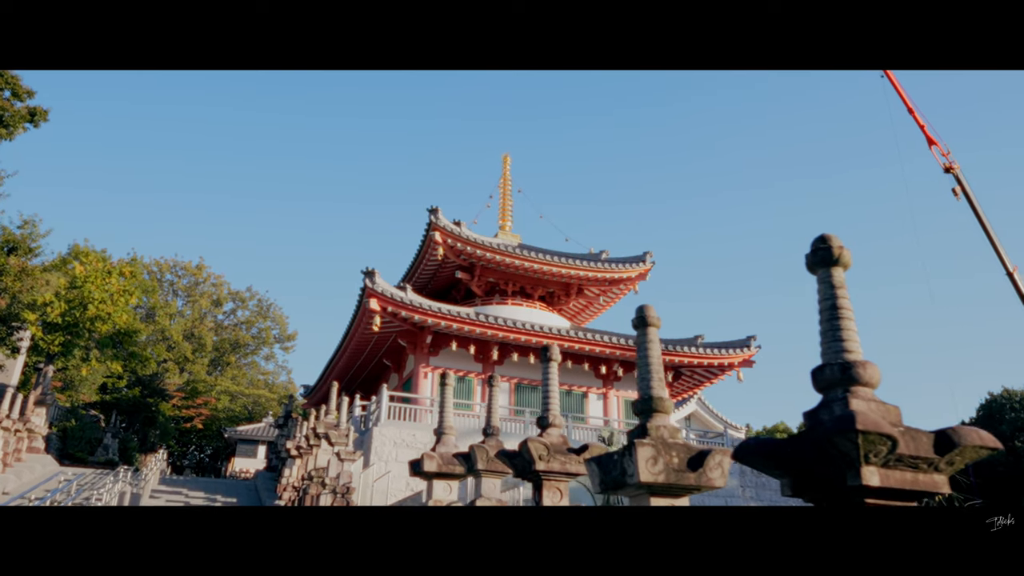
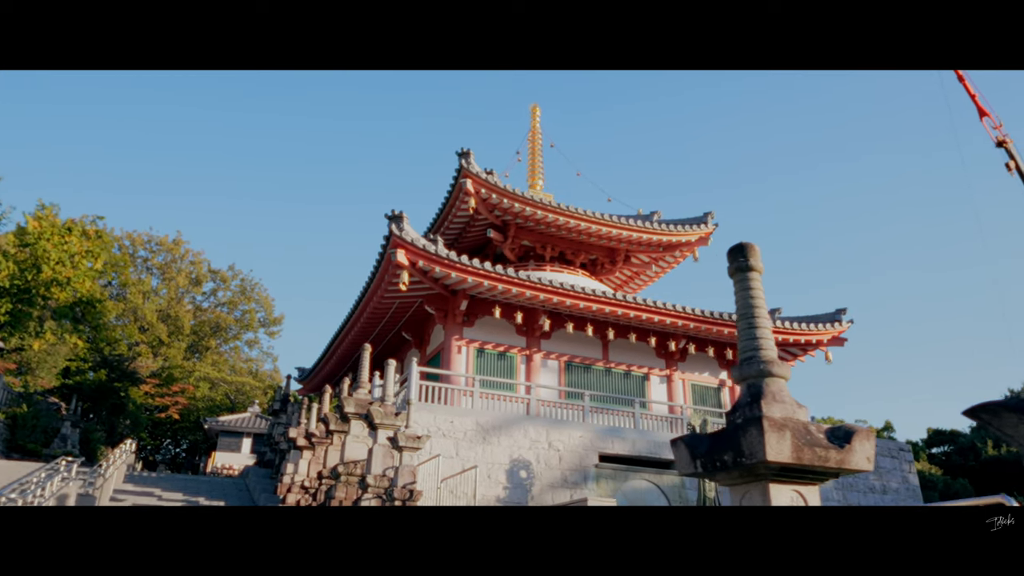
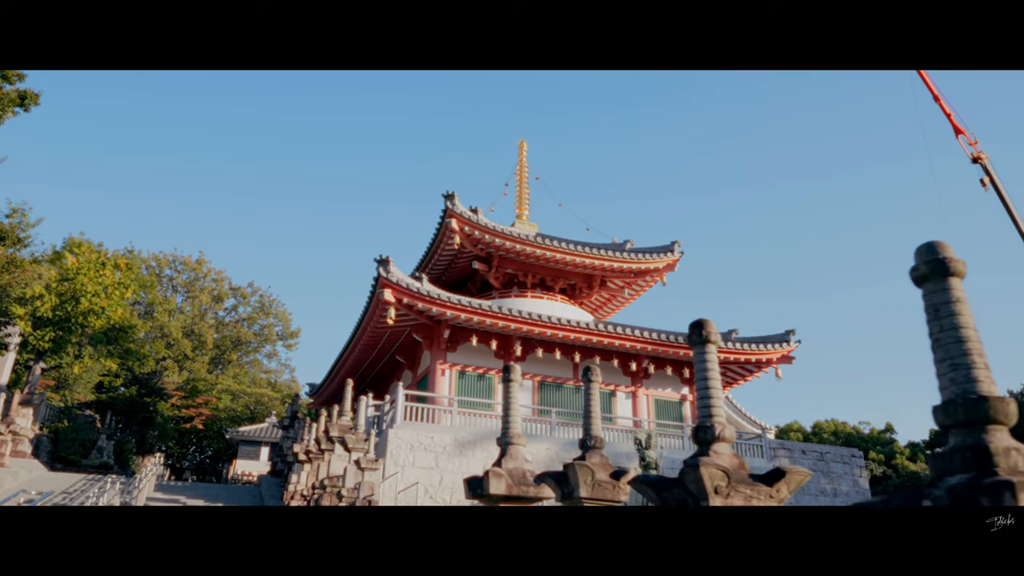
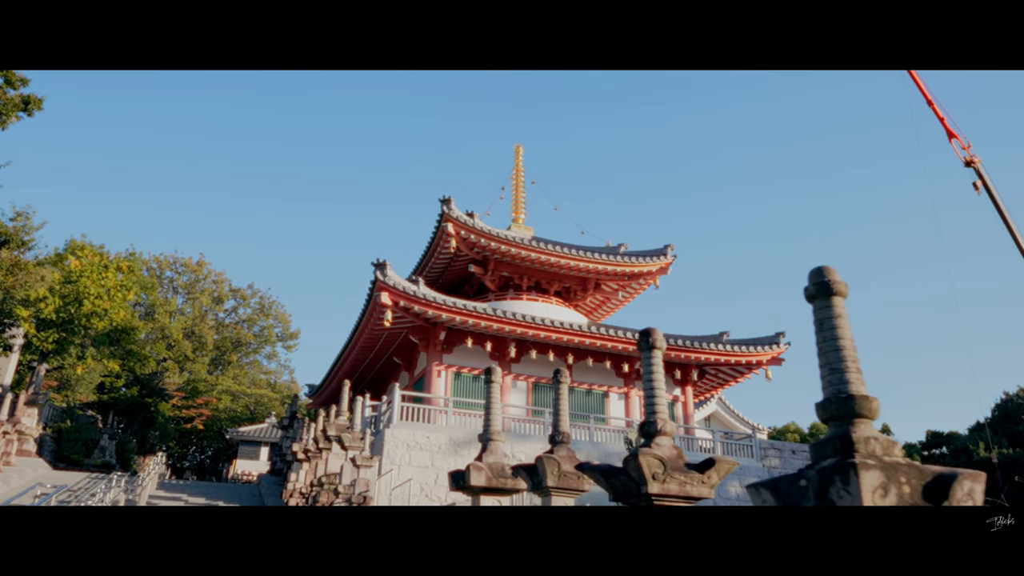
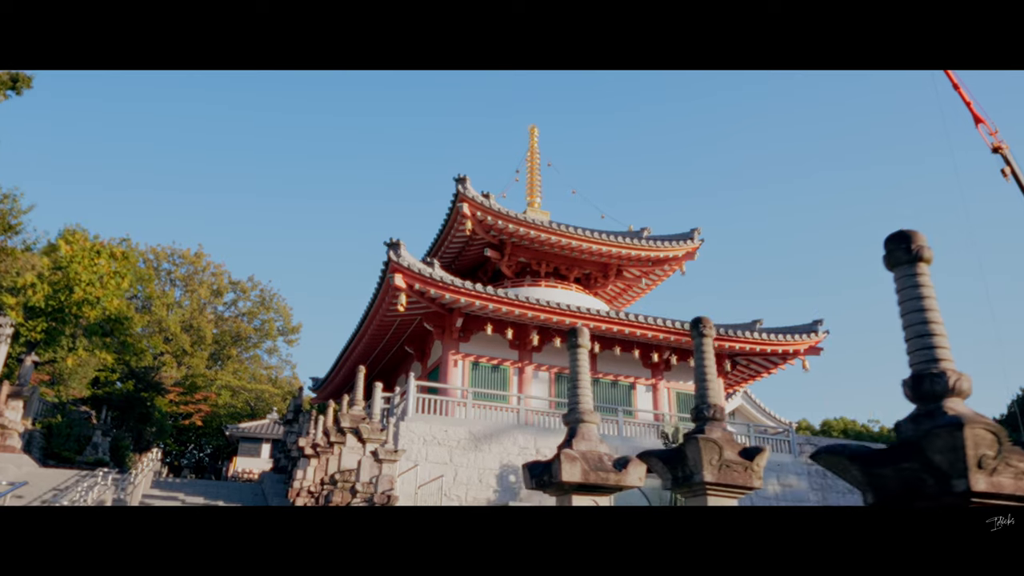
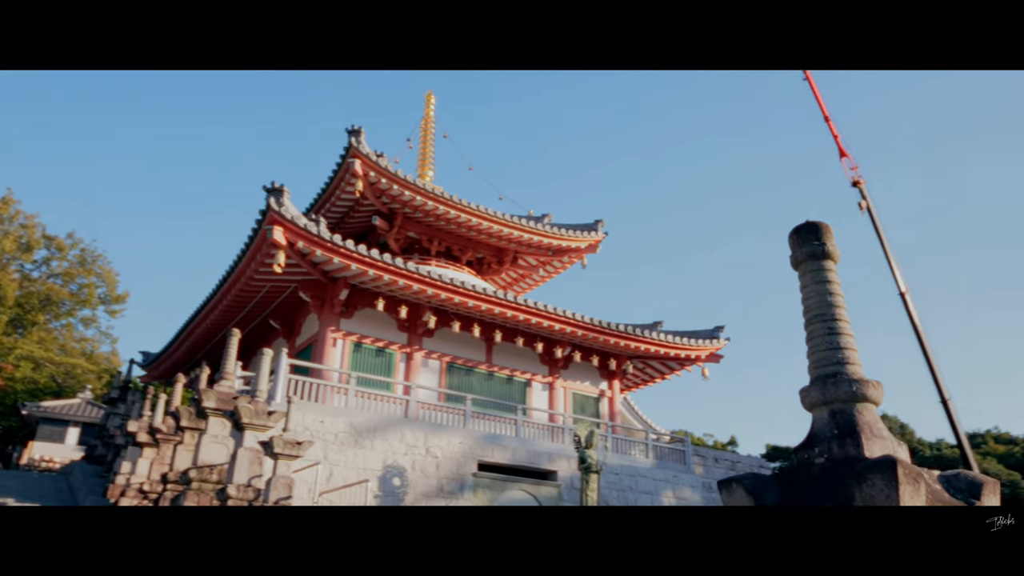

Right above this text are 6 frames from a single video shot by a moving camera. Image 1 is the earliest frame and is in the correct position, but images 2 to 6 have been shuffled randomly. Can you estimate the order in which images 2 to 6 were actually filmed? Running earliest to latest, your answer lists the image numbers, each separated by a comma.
4, 3, 5, 2, 6
